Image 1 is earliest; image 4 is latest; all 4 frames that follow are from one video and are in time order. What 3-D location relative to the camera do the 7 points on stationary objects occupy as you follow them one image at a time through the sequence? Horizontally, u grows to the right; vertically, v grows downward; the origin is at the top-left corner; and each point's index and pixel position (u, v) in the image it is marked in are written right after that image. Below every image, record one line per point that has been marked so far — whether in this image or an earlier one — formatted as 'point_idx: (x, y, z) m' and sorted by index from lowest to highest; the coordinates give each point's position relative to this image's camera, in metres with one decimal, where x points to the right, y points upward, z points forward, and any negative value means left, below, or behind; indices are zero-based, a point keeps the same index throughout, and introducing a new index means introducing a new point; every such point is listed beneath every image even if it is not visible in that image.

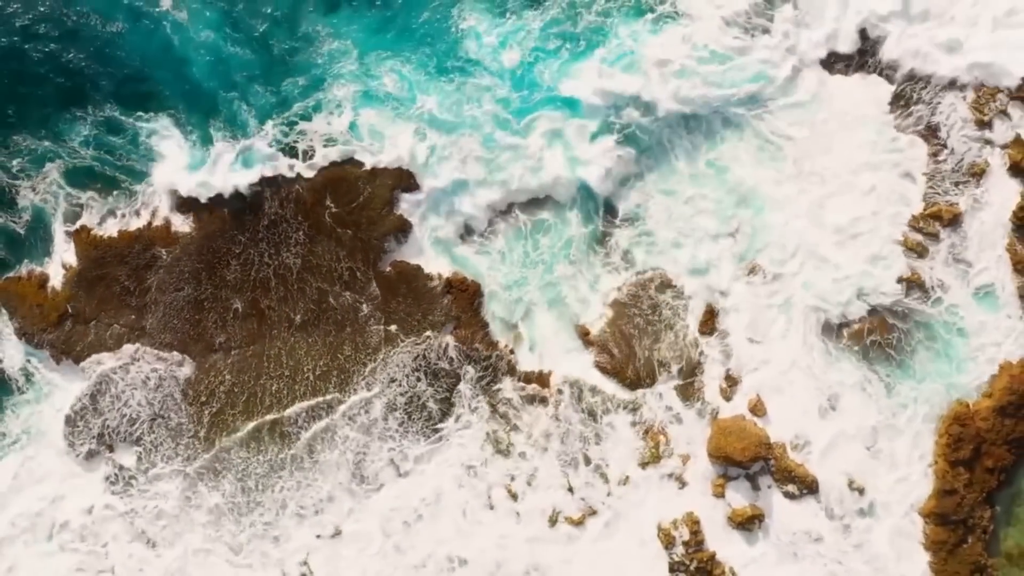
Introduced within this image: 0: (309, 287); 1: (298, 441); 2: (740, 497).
0: (-4.2, -0.1, +17.2) m
1: (-4.2, -3.0, +16.7) m
2: (+4.4, -4.0, +16.0) m
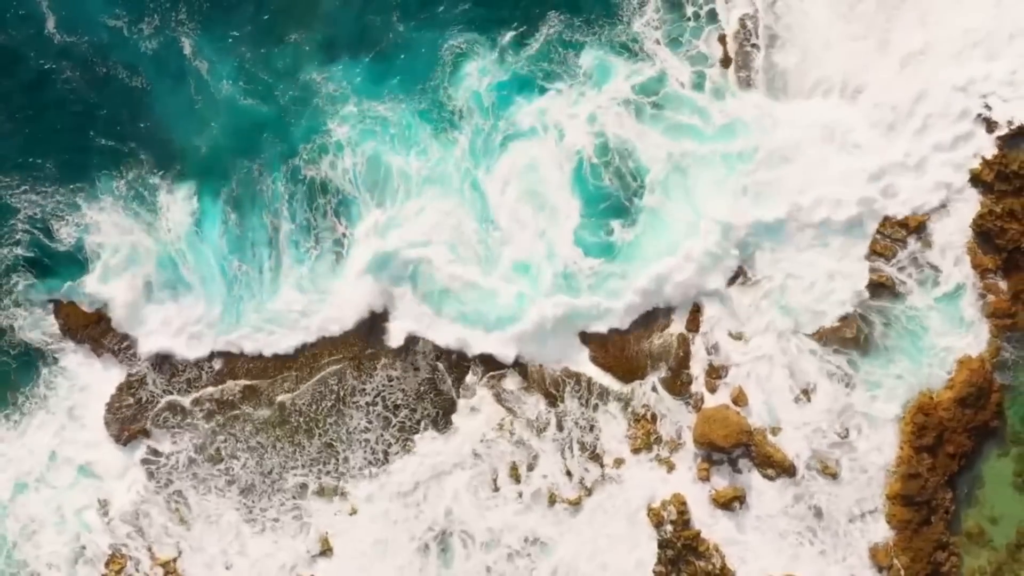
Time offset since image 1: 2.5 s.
0: (-4.1, -0.2, +19.1) m
1: (-4.1, -3.1, +18.6) m
2: (+4.4, -4.0, +17.7) m
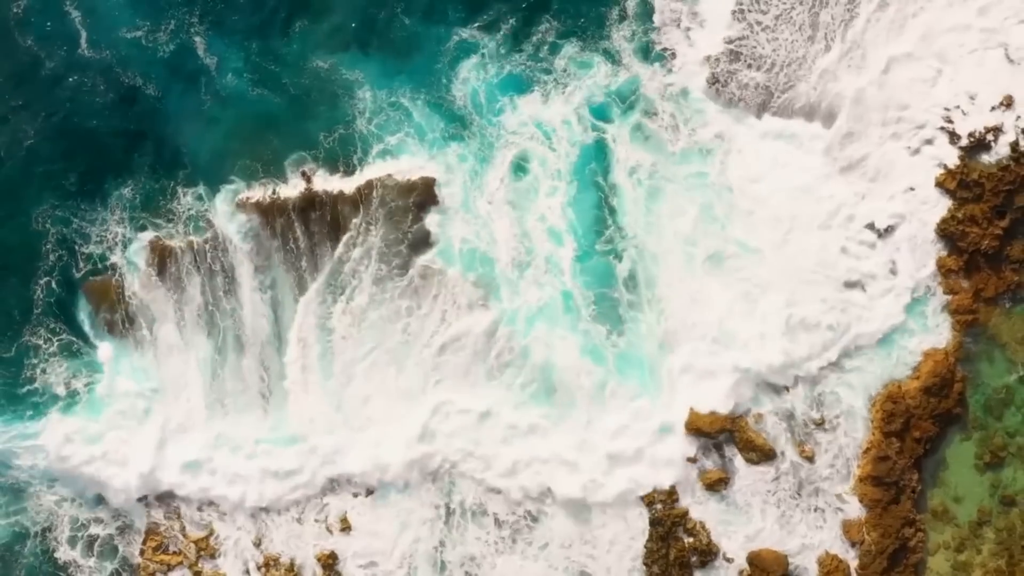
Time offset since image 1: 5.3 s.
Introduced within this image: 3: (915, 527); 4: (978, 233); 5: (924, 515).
0: (-4.0, -0.2, +20.8) m
1: (-4.0, -3.1, +20.2) m
2: (+4.5, -4.0, +19.3) m
3: (+9.0, -5.3, +18.9) m
4: (+10.7, +1.3, +19.4) m
5: (+9.3, -5.1, +19.1) m
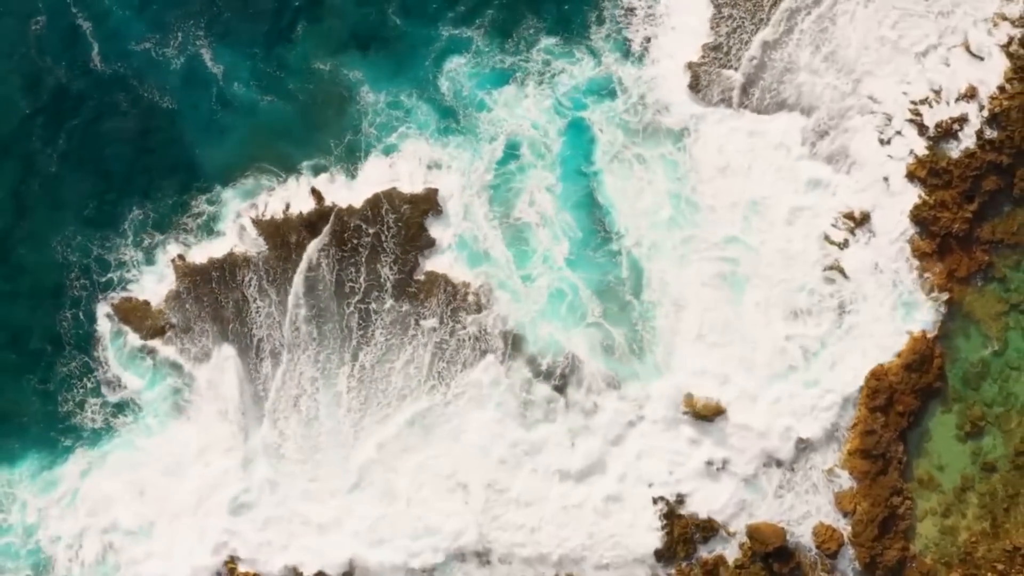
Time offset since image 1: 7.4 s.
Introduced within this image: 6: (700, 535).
0: (-3.9, -0.4, +22.0) m
1: (-3.8, -3.3, +21.5) m
2: (+4.8, -3.8, +20.5) m
3: (+9.3, -4.9, +20.1) m
4: (+10.7, +1.7, +20.7) m
5: (+9.6, -4.7, +20.4) m
6: (+4.5, -5.9, +20.0) m
